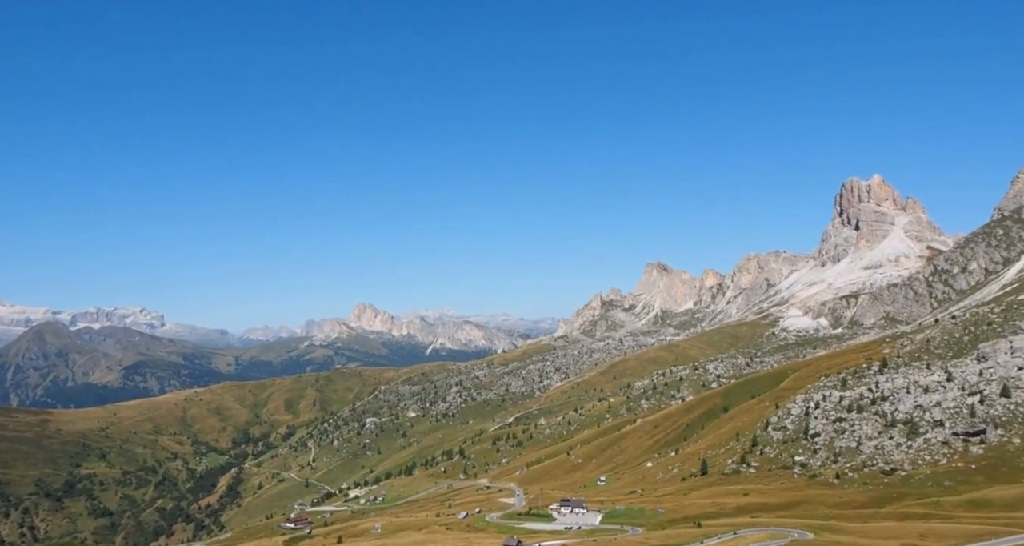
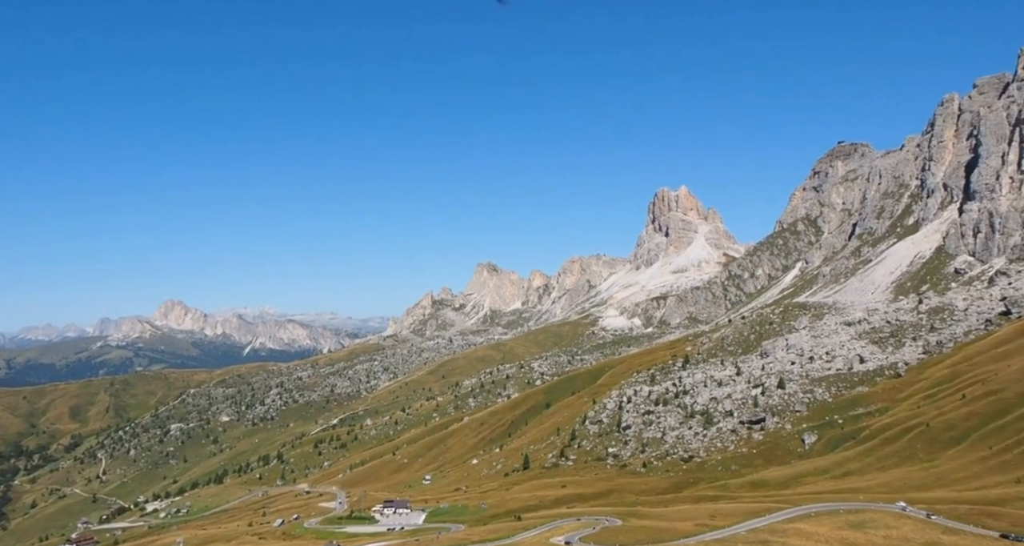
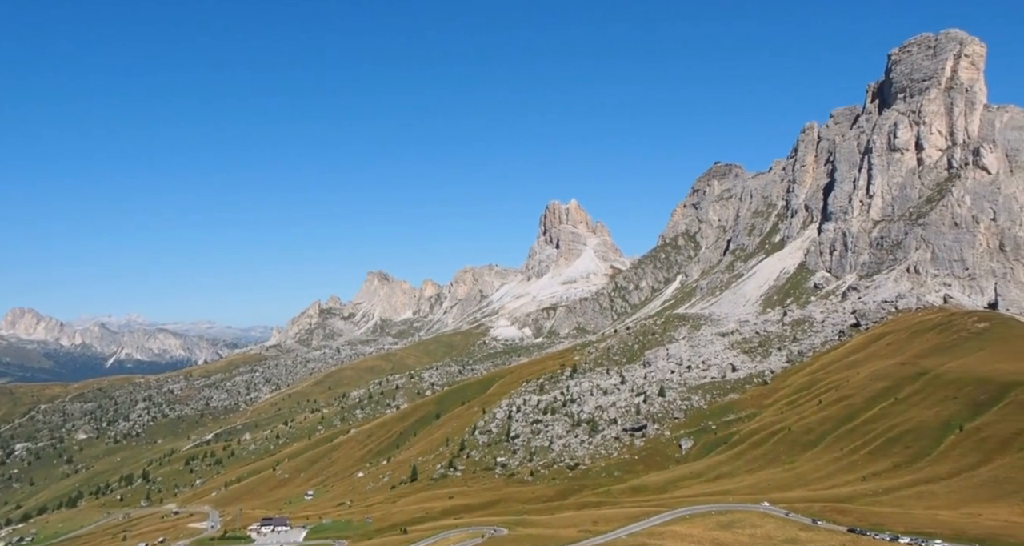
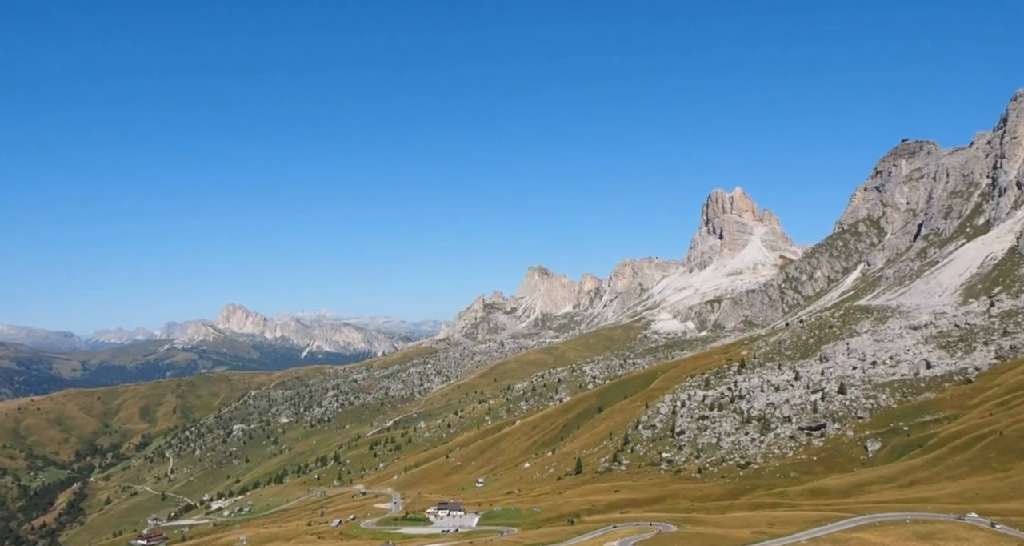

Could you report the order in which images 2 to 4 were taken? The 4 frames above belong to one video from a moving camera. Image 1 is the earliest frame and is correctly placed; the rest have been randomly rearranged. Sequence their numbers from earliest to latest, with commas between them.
4, 2, 3
